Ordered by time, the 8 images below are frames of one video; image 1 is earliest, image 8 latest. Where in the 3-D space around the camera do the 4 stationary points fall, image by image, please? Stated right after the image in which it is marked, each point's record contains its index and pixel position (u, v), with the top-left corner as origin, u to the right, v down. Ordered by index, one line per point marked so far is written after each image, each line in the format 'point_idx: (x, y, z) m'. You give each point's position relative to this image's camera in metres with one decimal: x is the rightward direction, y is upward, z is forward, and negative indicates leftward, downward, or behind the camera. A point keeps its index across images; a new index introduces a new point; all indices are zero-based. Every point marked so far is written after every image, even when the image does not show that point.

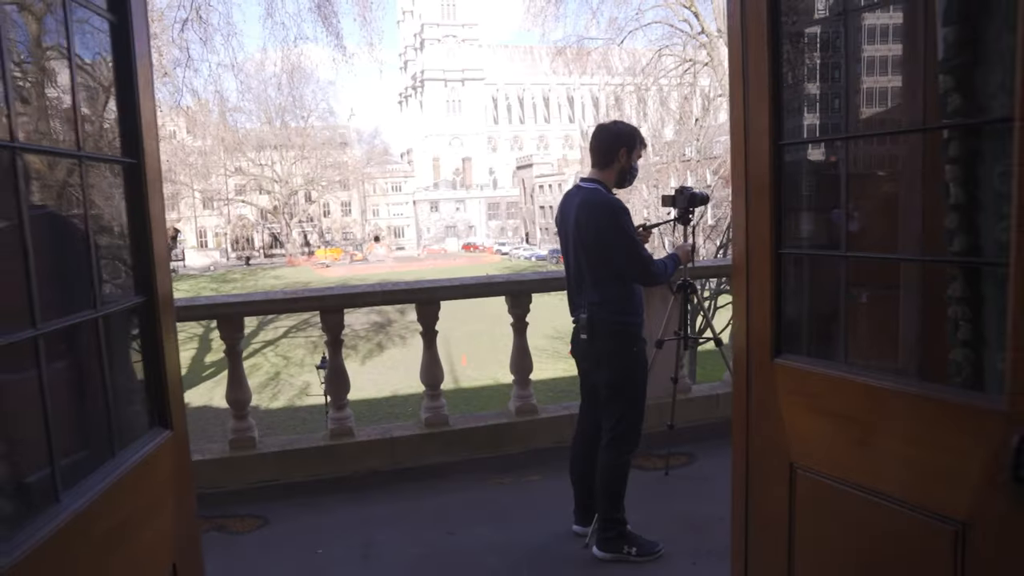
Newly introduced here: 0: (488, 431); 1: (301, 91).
0: (-0.1, -0.8, +4.5) m
1: (-4.9, +4.6, +19.3) m
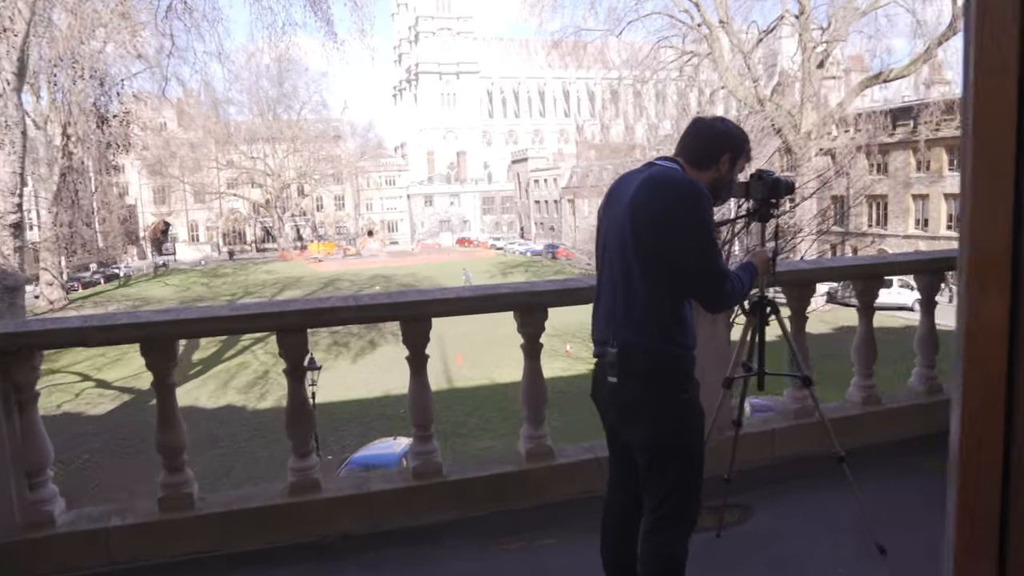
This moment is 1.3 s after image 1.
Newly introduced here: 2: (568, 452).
0: (-0.1, -0.9, +3.6) m
1: (-4.9, +4.7, +18.3) m
2: (+0.3, -0.8, +3.8) m
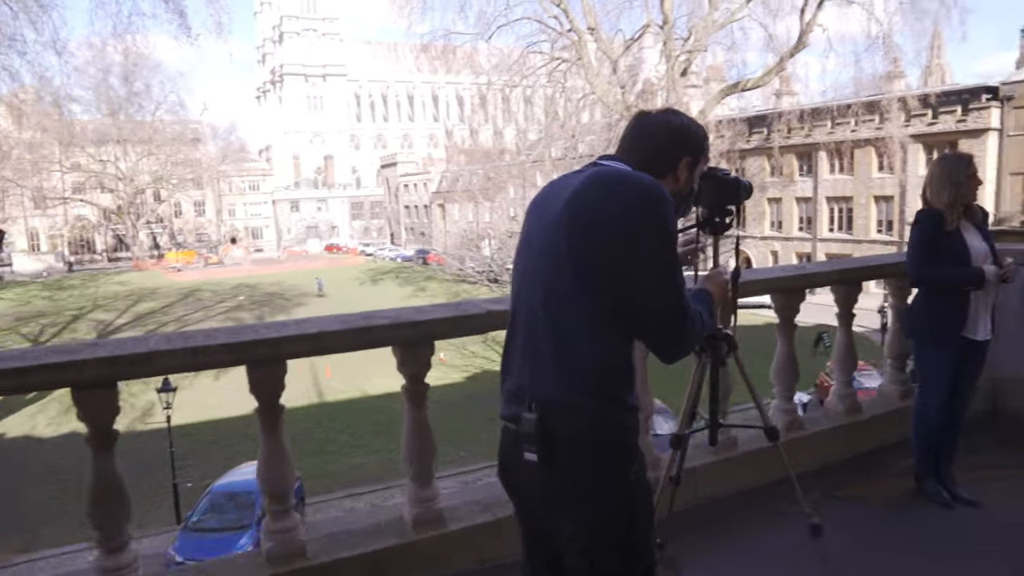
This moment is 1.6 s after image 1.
0: (-0.5, -1.0, +2.9) m
1: (-7.7, +4.4, +16.6) m
2: (-0.2, -0.9, +3.1) m
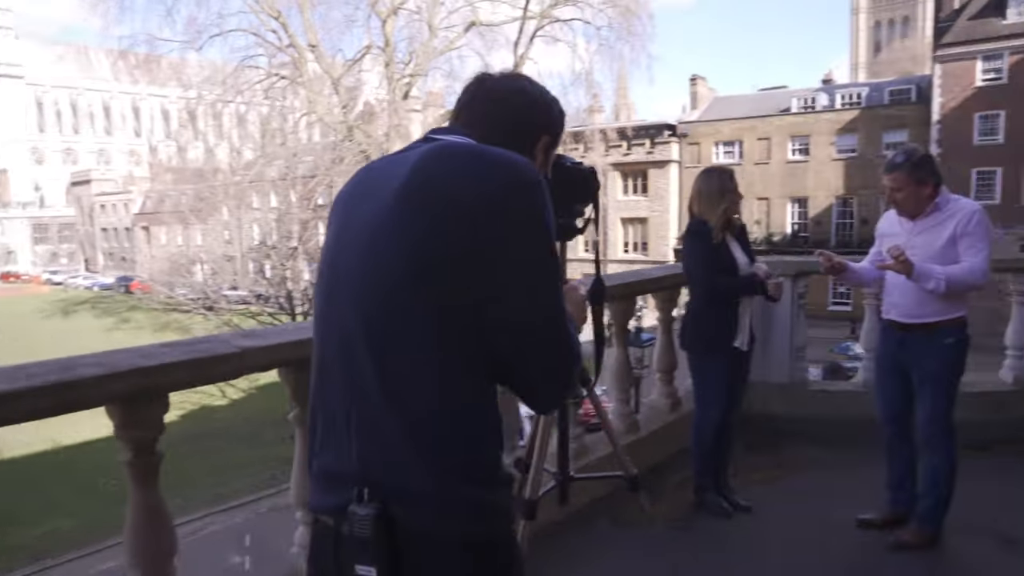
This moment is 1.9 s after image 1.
0: (-1.1, -1.1, +2.0) m
1: (-12.6, +3.7, +12.7) m
2: (-0.9, -1.0, +2.4) m
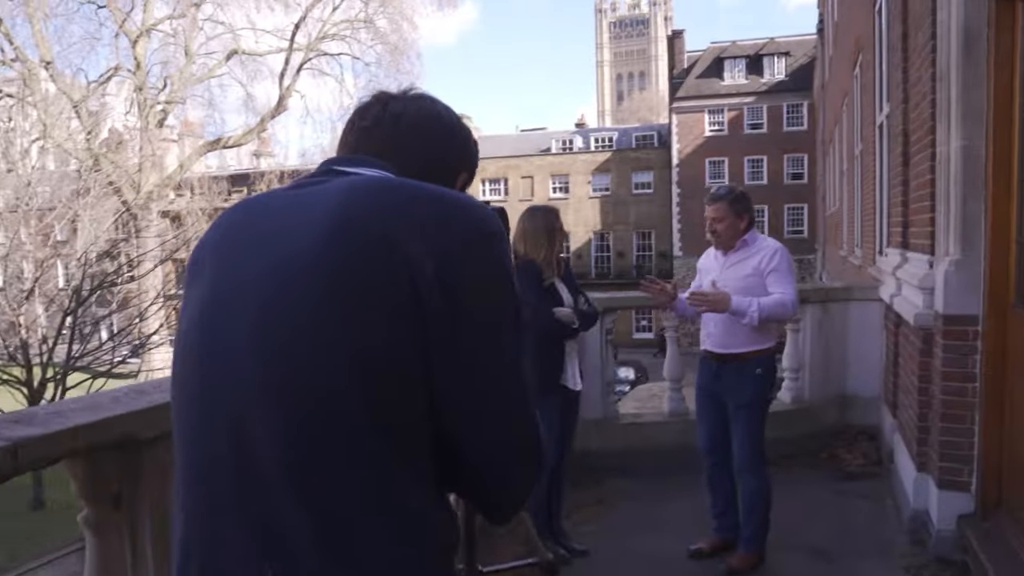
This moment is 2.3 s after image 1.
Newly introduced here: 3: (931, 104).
0: (-1.3, -1.2, +1.4) m
1: (-15.4, +2.8, +8.7) m
2: (-1.2, -1.1, +1.8) m
3: (+2.2, +1.0, +4.3) m
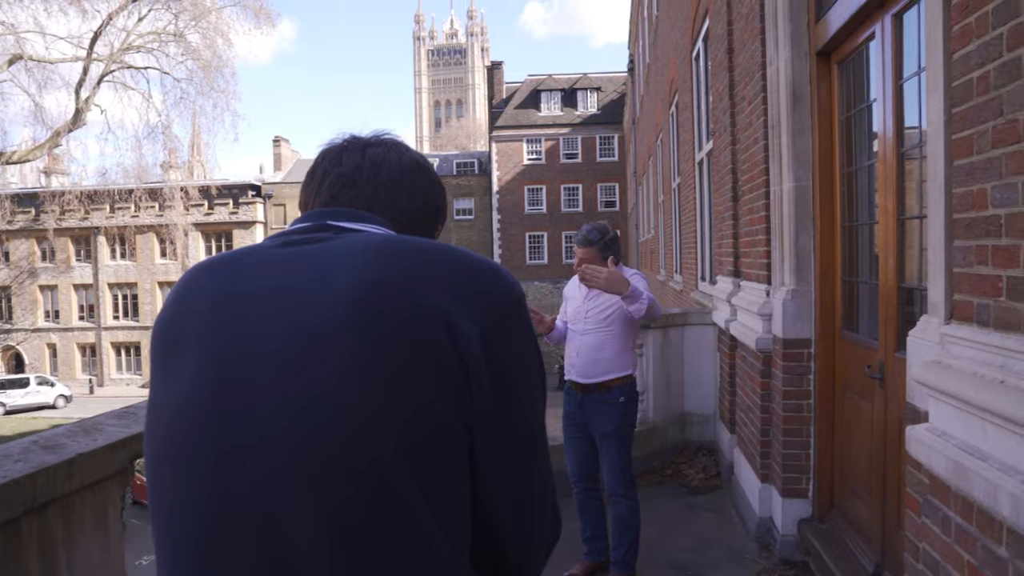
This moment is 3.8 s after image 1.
0: (-1.3, -1.3, +1.1) m
1: (-16.7, +2.3, +5.2) m
2: (-1.3, -1.2, +1.6) m
3: (+1.5, +0.8, +4.8) m
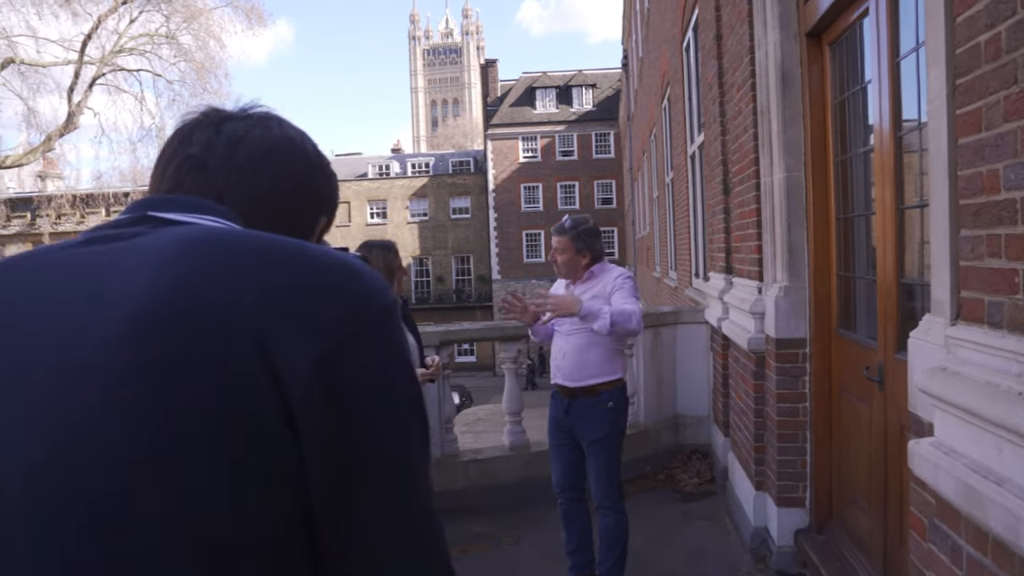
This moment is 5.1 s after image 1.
0: (-1.4, -1.3, +0.9) m
1: (-16.9, +2.1, +5.0) m
2: (-1.4, -1.3, +1.3) m
3: (+1.3, +0.8, +4.5) m
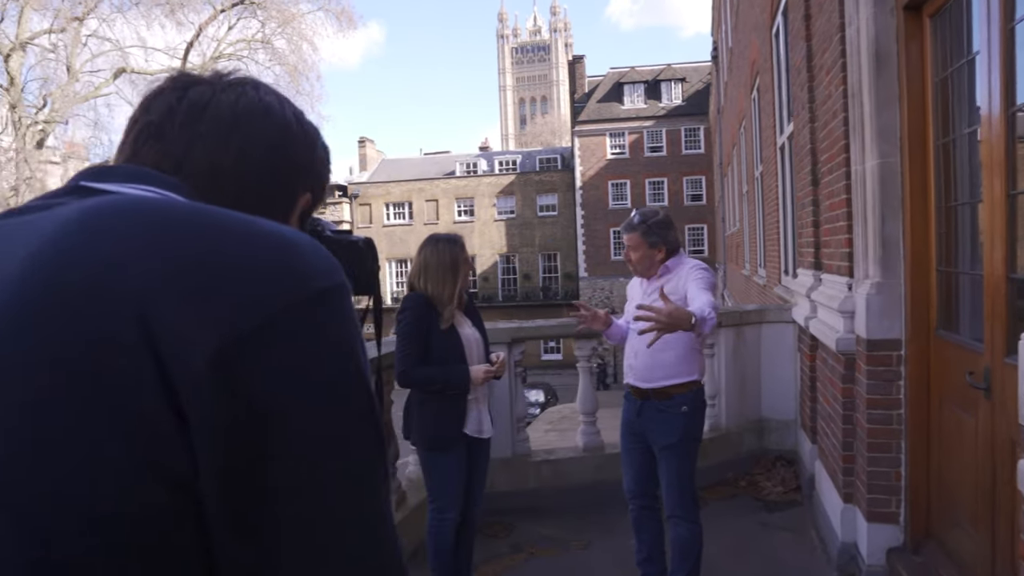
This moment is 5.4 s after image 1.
0: (-1.4, -1.3, +0.9) m
1: (-16.4, +2.2, +6.6) m
2: (-1.3, -1.2, +1.3) m
3: (+1.7, +0.9, +4.2) m
